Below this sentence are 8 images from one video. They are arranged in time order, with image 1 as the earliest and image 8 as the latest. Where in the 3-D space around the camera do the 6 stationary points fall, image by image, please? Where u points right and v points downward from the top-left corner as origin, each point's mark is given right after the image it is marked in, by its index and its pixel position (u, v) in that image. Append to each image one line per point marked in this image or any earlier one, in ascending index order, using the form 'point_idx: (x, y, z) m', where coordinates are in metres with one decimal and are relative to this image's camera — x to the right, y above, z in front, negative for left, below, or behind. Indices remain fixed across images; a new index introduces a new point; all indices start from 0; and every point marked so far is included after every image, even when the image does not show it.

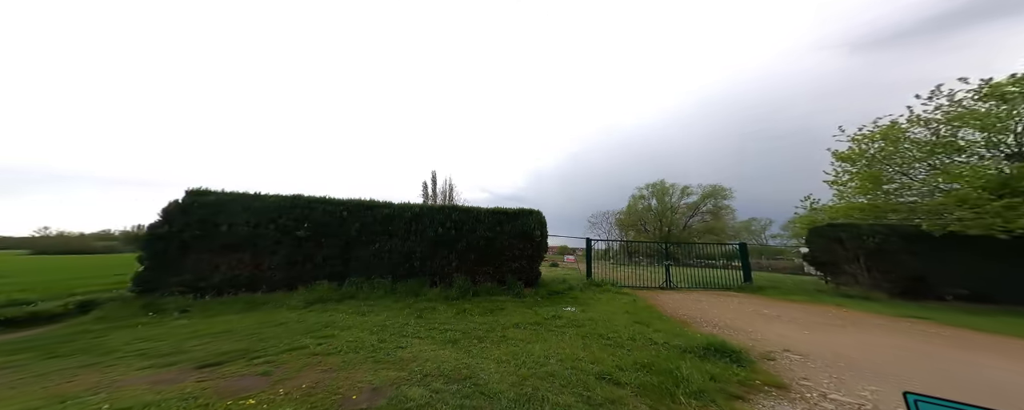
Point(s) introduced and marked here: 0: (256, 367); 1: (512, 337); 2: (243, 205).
0: (-3.5, -2.4, +4.4) m
1: (0.0, -2.0, +4.4) m
2: (-8.2, -0.2, +10.0) m
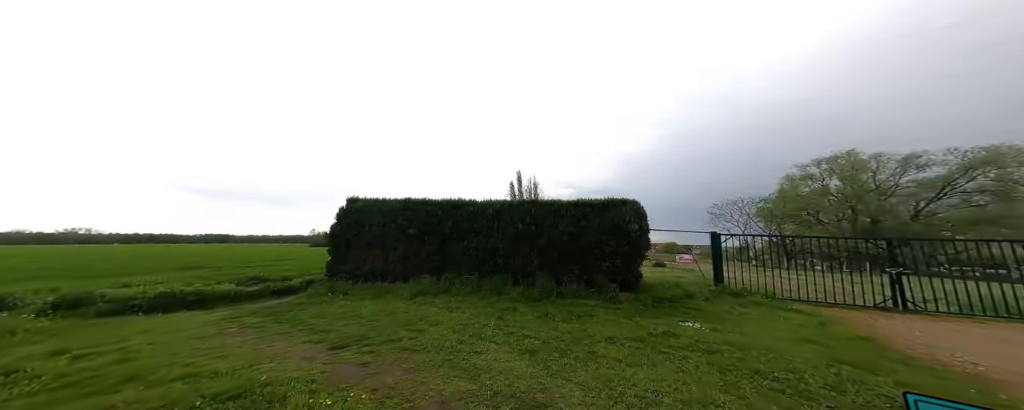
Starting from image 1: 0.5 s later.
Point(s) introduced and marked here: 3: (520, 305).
0: (-2.2, -2.3, +4.5) m
1: (+1.1, -1.8, +3.5) m
2: (-5.2, -0.2, +11.3) m
3: (+0.2, -2.1, +6.3) m
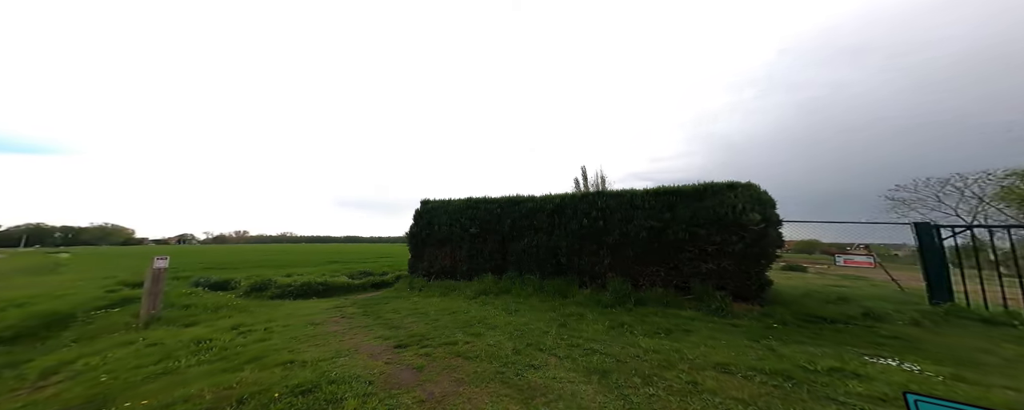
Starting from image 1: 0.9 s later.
0: (-1.4, -2.1, +4.2) m
1: (+1.7, -1.6, +2.6) m
2: (-2.8, -0.2, +11.5) m
3: (+1.4, -2.0, +5.5) m
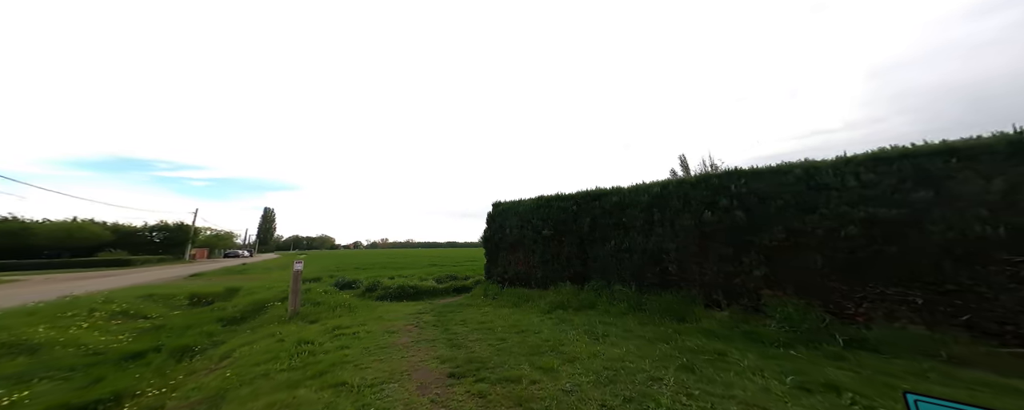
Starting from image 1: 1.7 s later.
0: (-0.5, -2.0, +3.1) m
1: (+2.0, -1.4, +0.8) m
2: (0.0, -0.2, +10.6) m
3: (+2.5, -1.8, +3.7) m
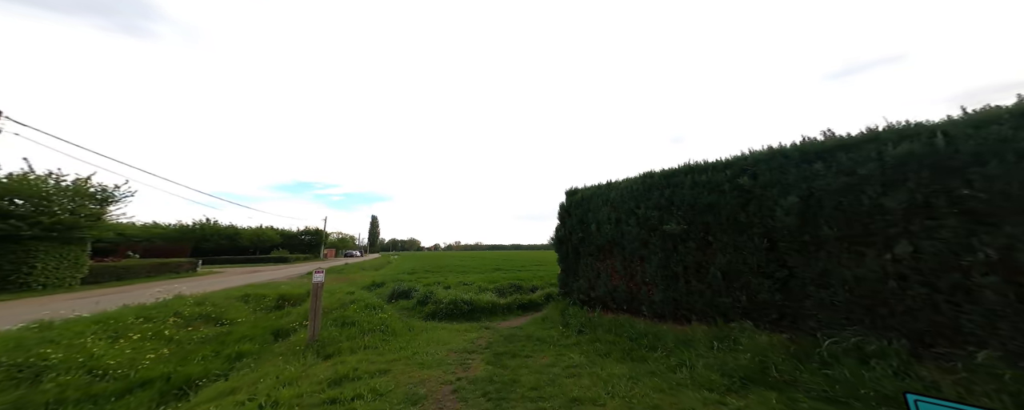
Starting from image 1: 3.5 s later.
0: (+0.1, -1.6, 0.0) m
1: (+2.1, -0.8, -2.8) m
2: (+2.1, +0.2, +7.2) m
3: (+3.2, -1.3, -0.1) m
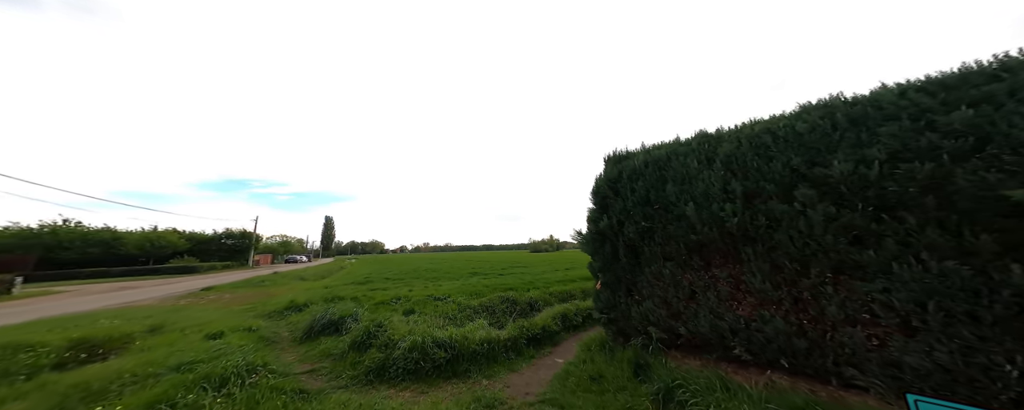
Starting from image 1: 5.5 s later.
0: (+1.4, -1.1, -3.4) m
1: (+3.7, -0.4, -5.9) m
2: (+2.5, +0.6, +4.1) m
3: (+4.4, -0.8, -3.1) m
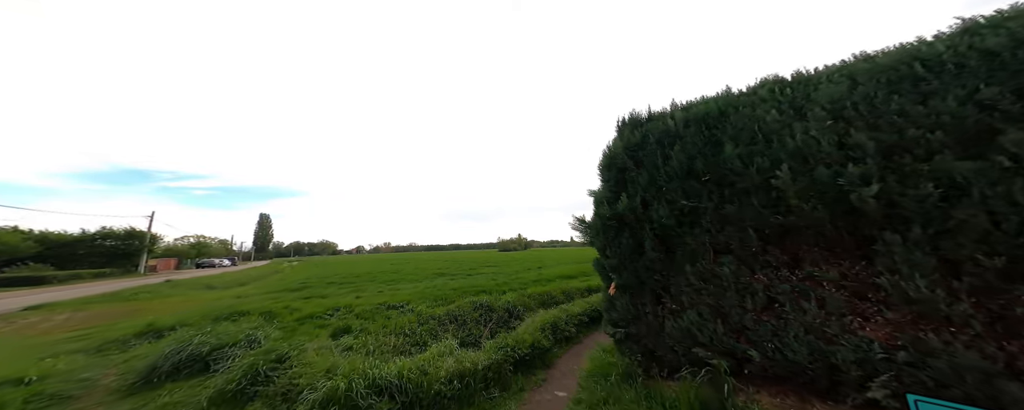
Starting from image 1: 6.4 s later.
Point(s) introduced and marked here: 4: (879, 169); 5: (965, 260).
0: (+2.5, -0.8, -4.7) m
1: (+5.1, -0.1, -6.9) m
2: (+2.5, +0.9, +2.8) m
3: (+5.4, -0.6, -4.0) m
4: (+2.8, +0.3, +2.1) m
5: (+3.0, -0.3, +1.9) m
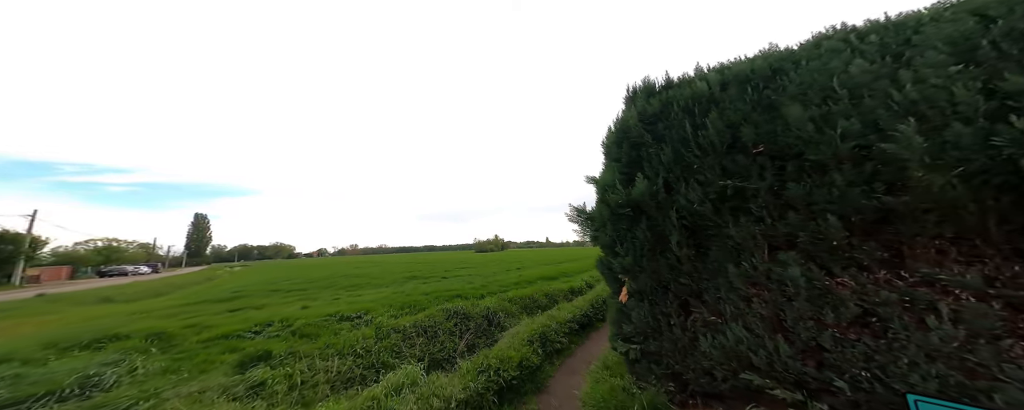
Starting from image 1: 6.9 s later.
0: (+3.3, -0.7, -5.4) m
1: (+6.2, 0.0, -7.2) m
2: (+2.5, +1.1, +2.1) m
3: (+6.2, -0.4, -4.3) m
4: (+2.9, +0.5, +1.4) m
5: (+3.1, -0.2, +1.2) m
